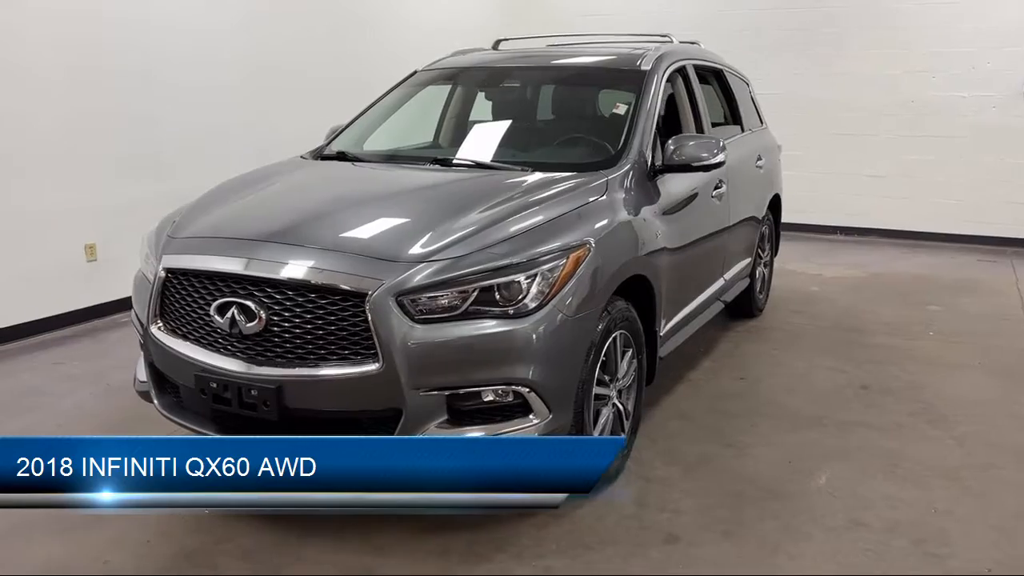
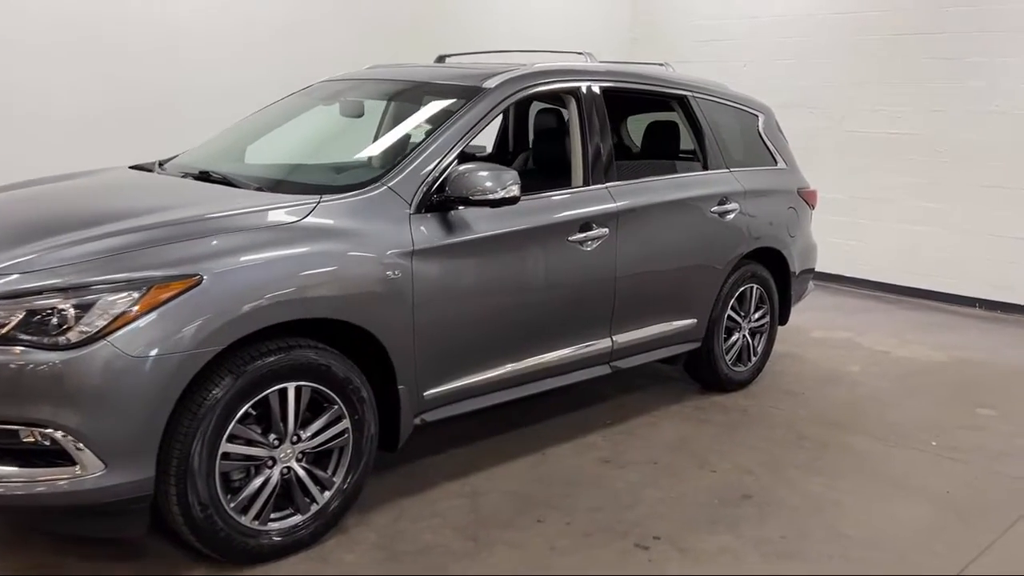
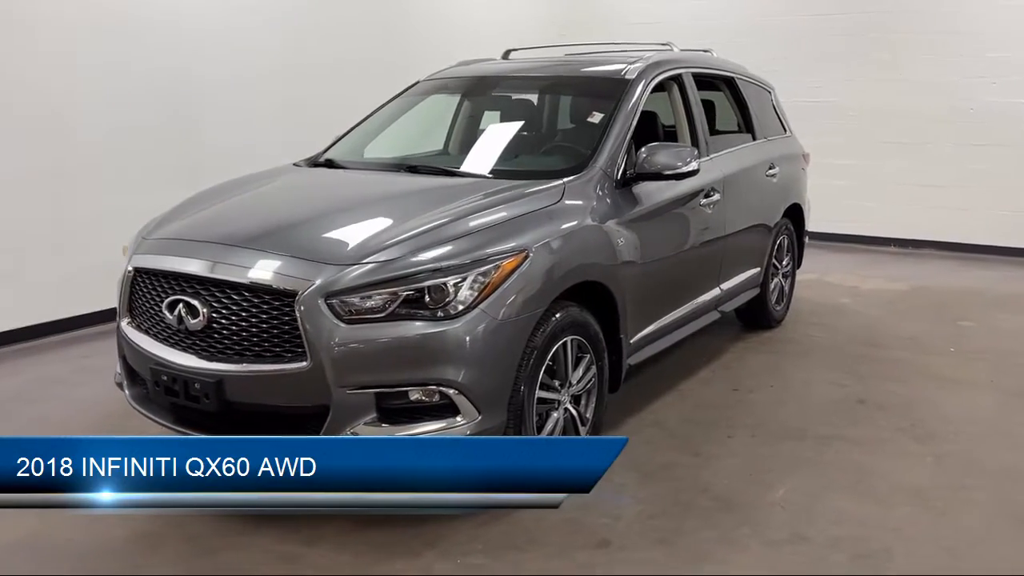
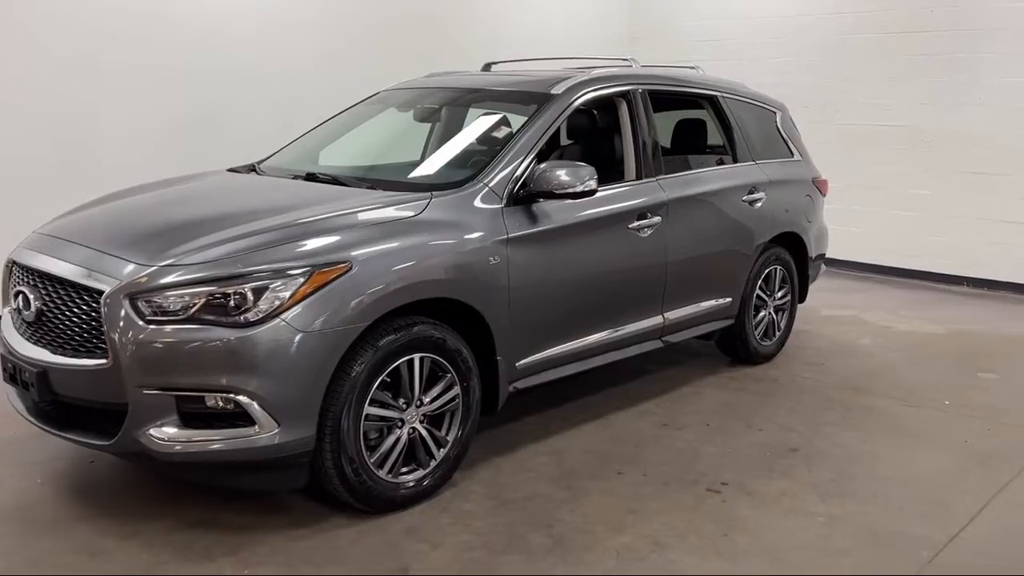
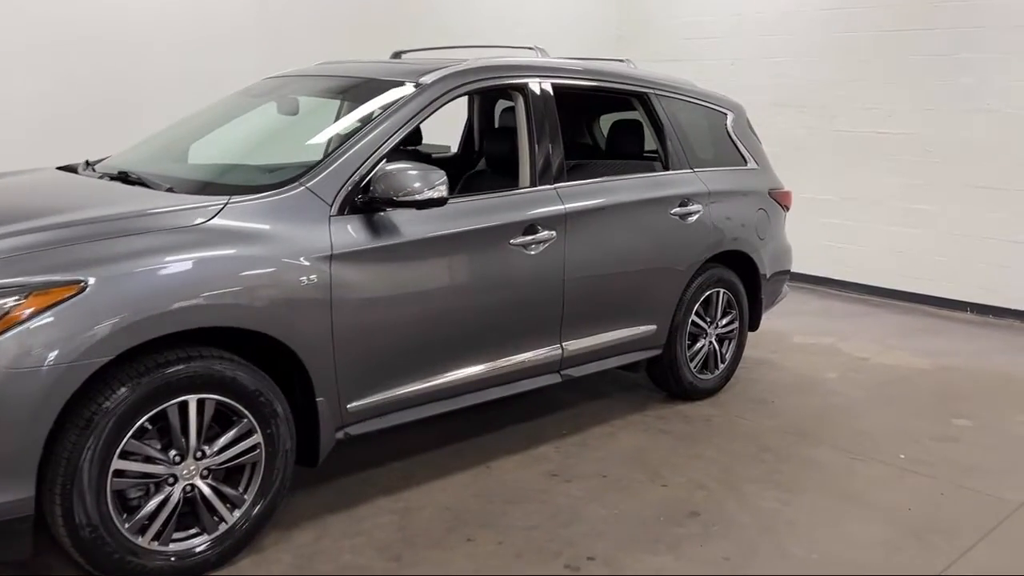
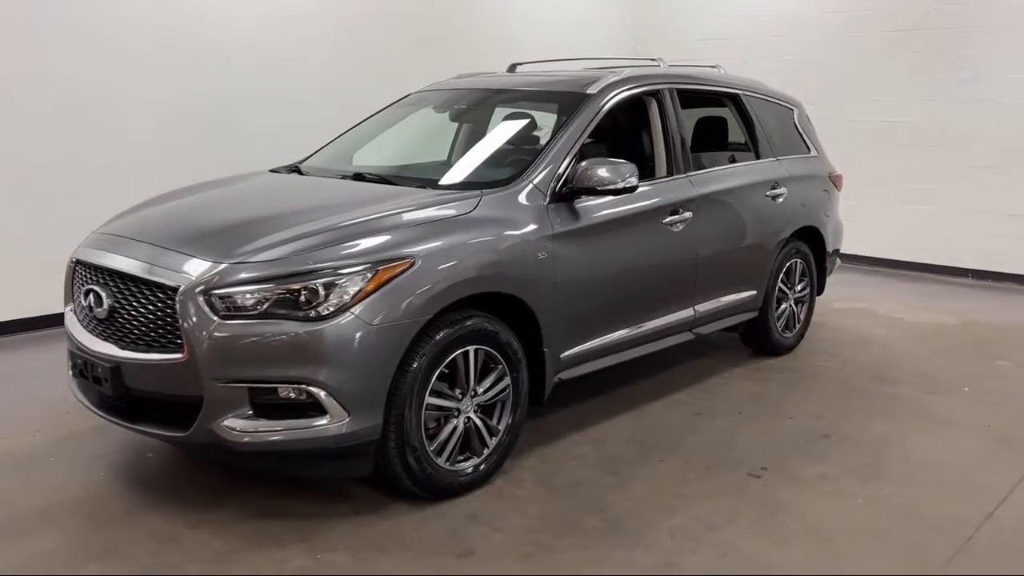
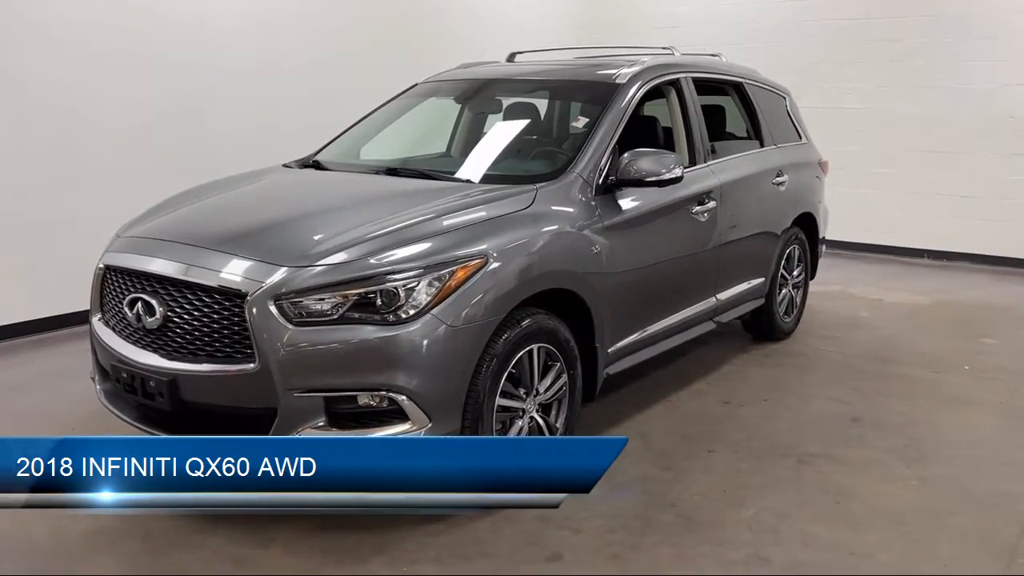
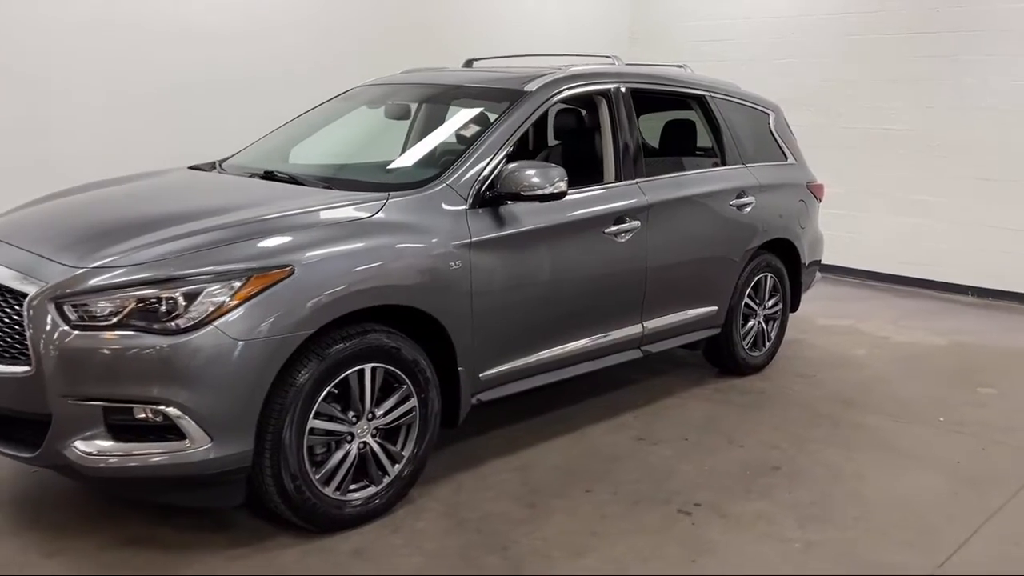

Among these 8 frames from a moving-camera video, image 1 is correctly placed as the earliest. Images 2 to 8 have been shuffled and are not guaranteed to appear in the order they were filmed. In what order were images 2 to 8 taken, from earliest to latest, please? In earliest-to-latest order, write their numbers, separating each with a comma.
3, 7, 6, 4, 8, 2, 5
